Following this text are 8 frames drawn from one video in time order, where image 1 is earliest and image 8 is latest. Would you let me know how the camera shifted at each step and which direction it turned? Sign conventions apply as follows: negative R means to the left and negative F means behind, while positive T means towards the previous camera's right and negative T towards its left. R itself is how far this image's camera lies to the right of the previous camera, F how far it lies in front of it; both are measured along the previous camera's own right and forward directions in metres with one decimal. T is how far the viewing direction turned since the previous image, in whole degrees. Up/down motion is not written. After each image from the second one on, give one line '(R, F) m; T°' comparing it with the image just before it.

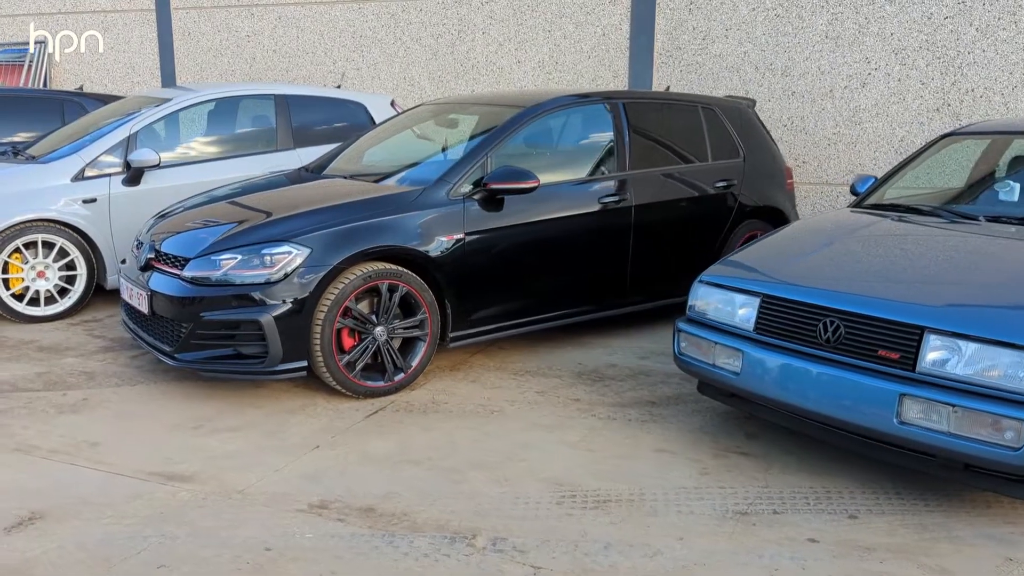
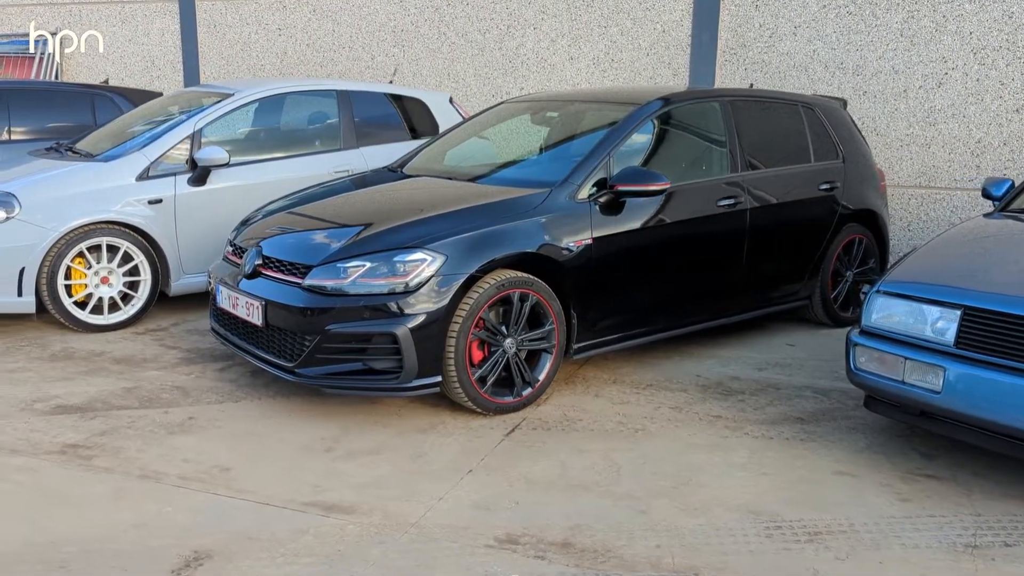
(-0.8, +0.3) m; +2°
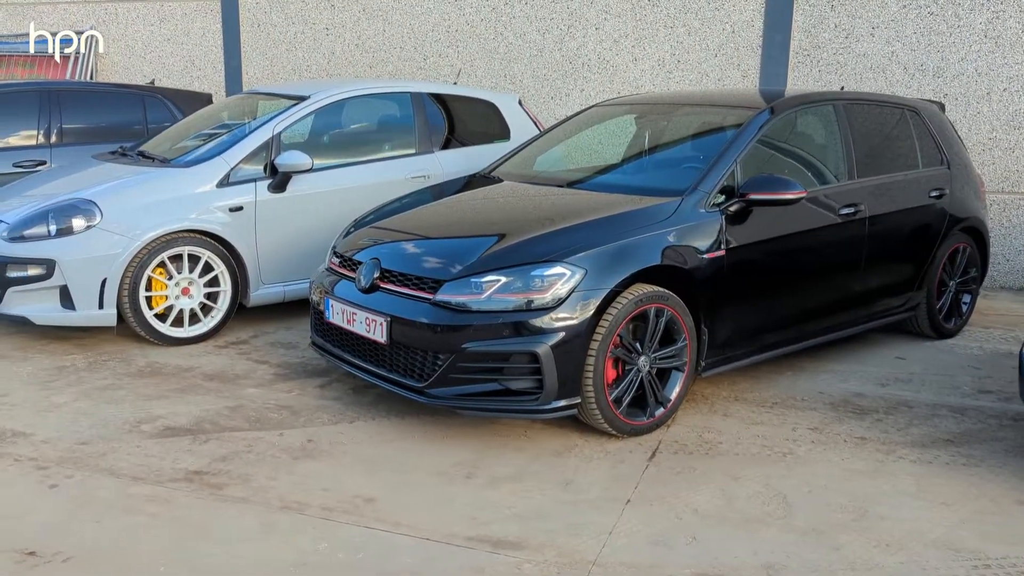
(-0.6, +0.2) m; 0°
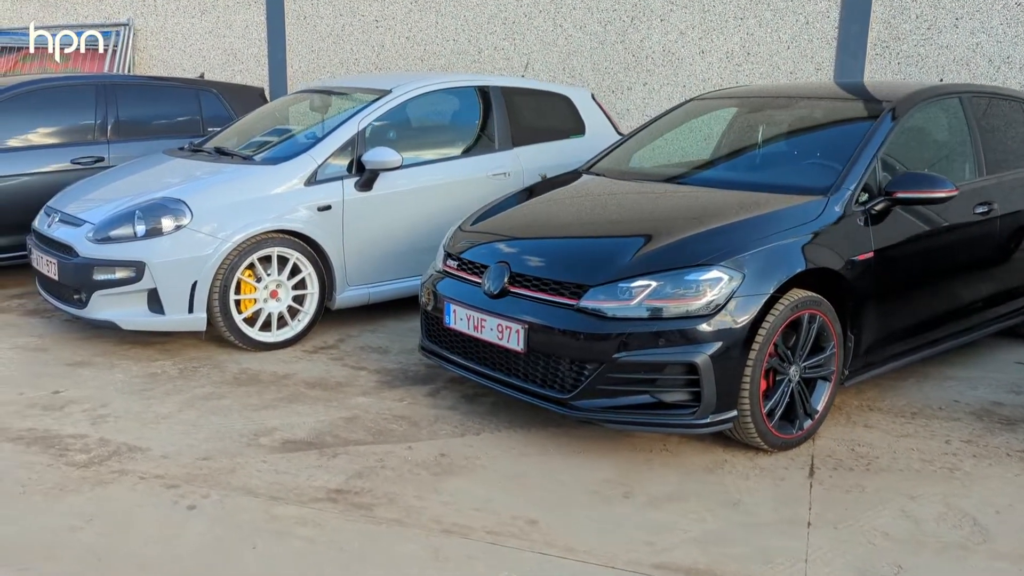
(-0.6, +0.2) m; 0°
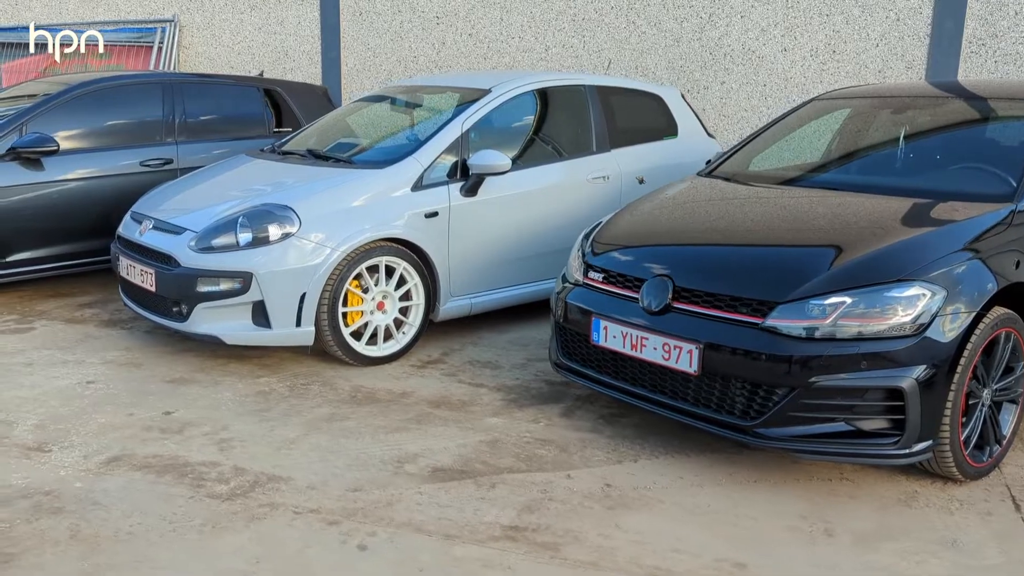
(-0.7, +0.3) m; 0°
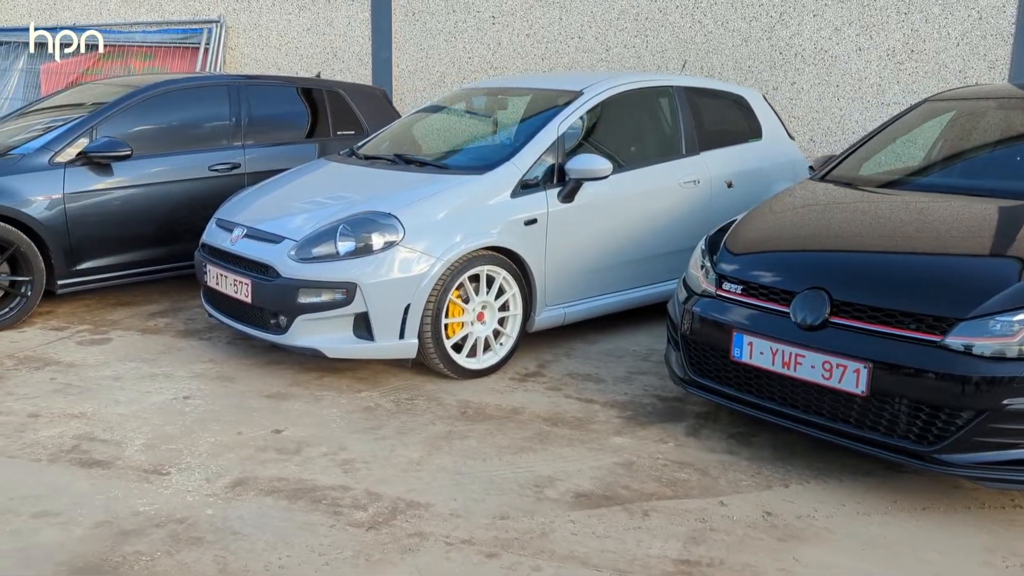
(-0.6, +0.2) m; 0°
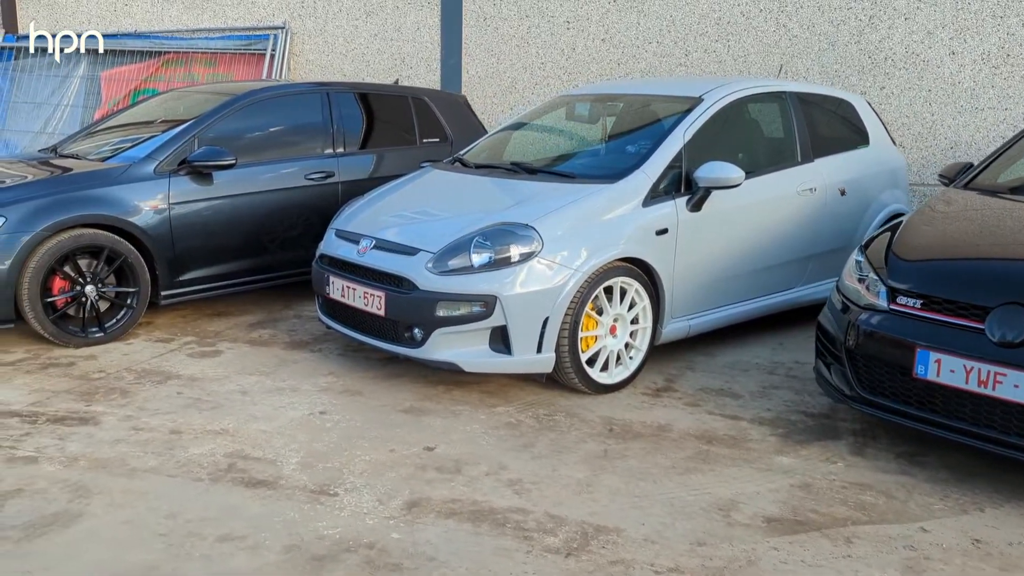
(-0.7, +0.1) m; -1°
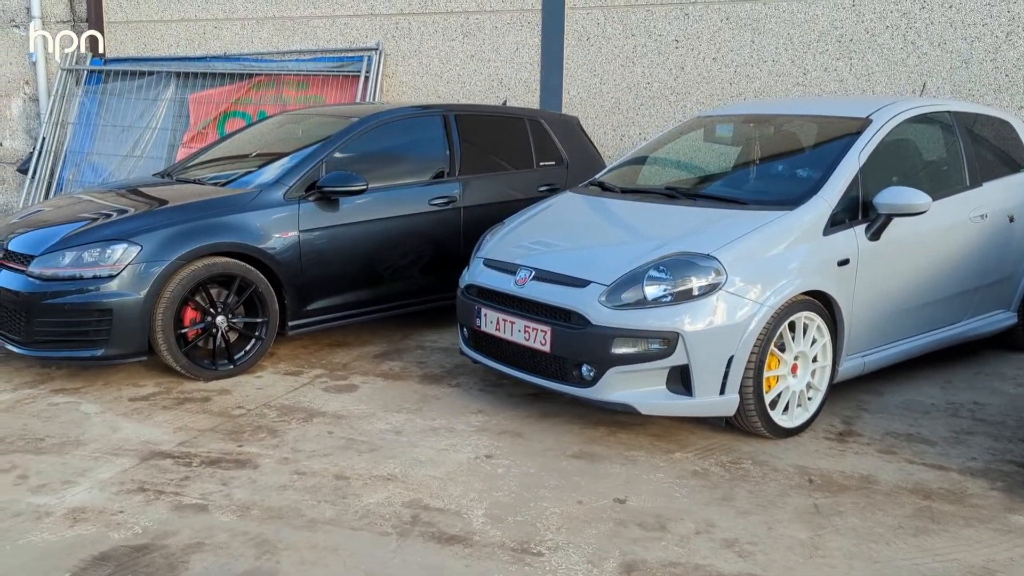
(-0.7, +0.3) m; -3°
